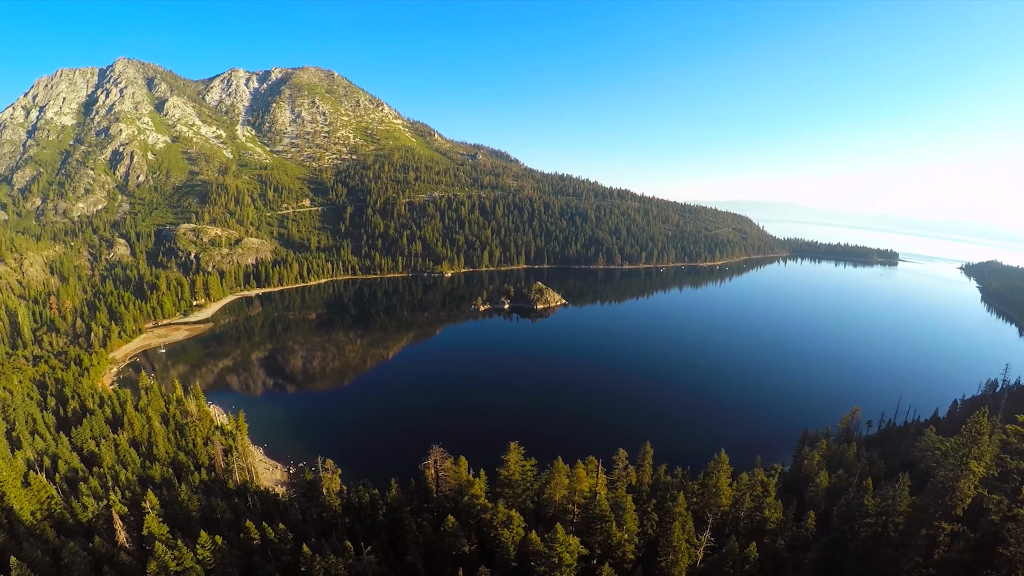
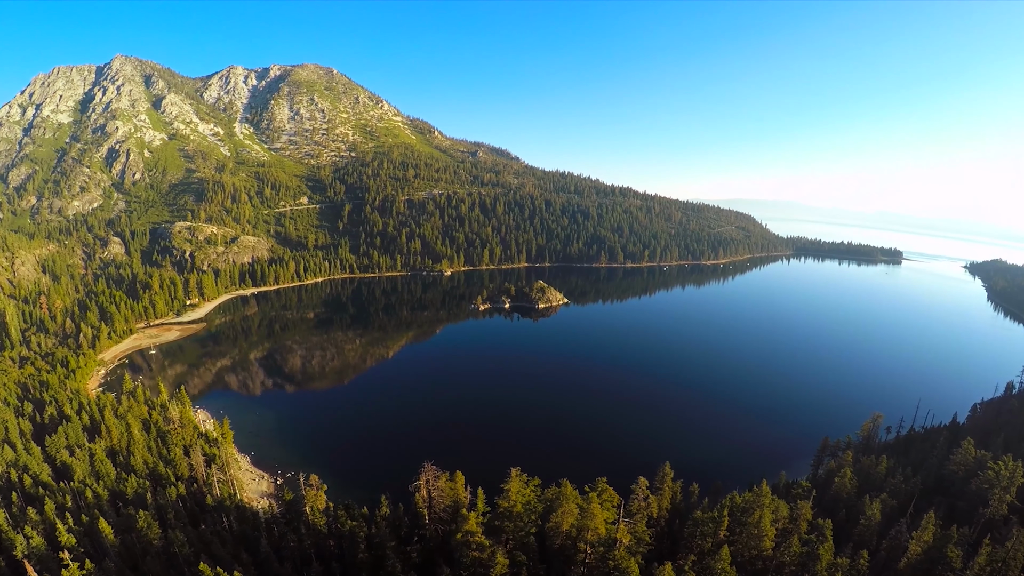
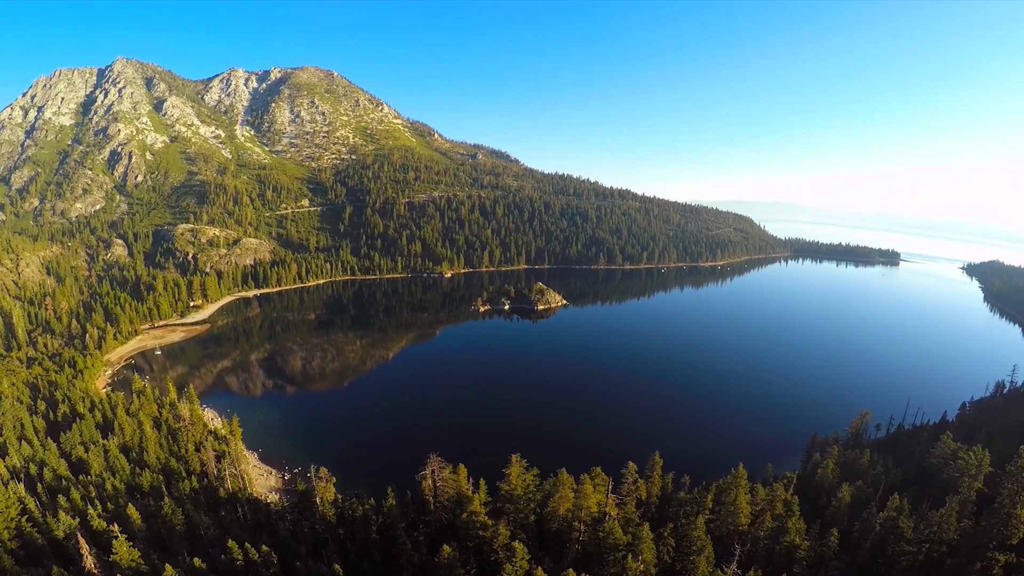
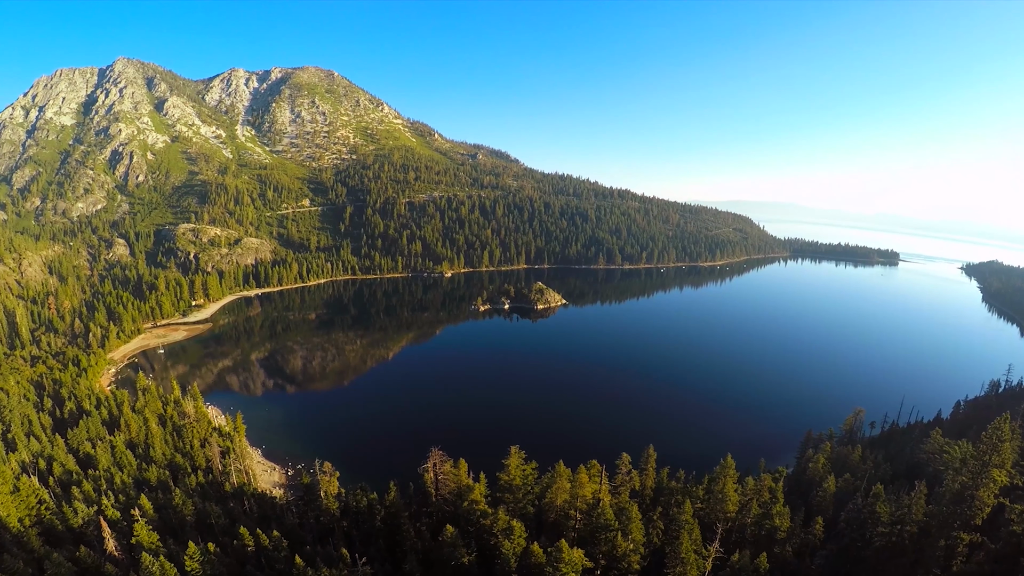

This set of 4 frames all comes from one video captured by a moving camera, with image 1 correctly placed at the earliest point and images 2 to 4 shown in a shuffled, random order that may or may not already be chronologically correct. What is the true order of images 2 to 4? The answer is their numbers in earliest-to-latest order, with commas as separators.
4, 3, 2
